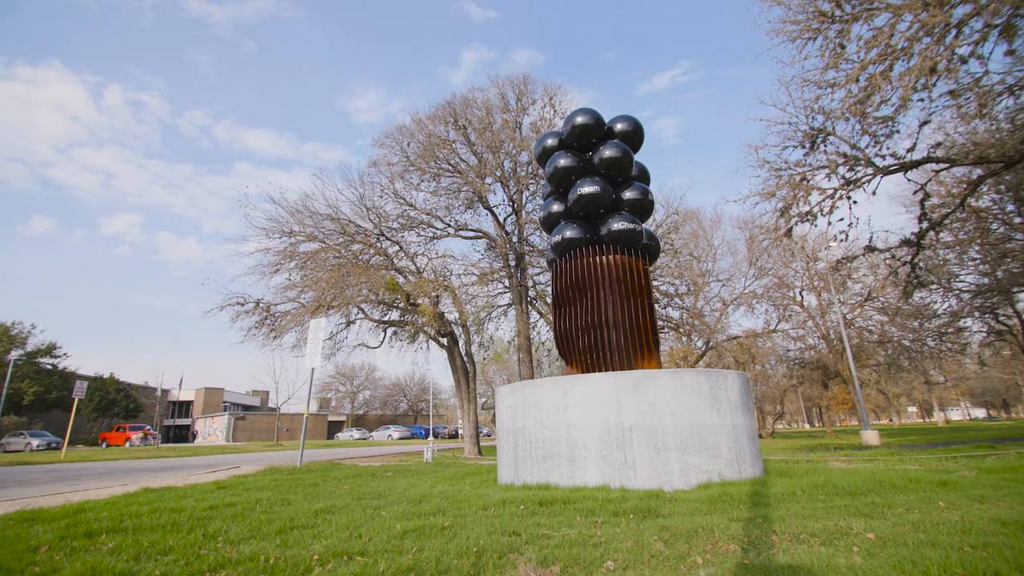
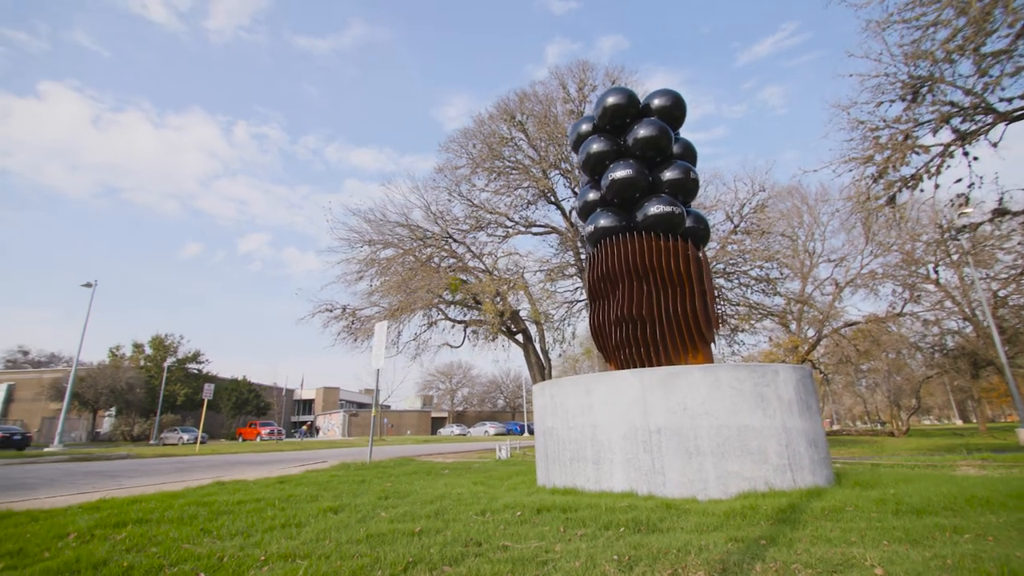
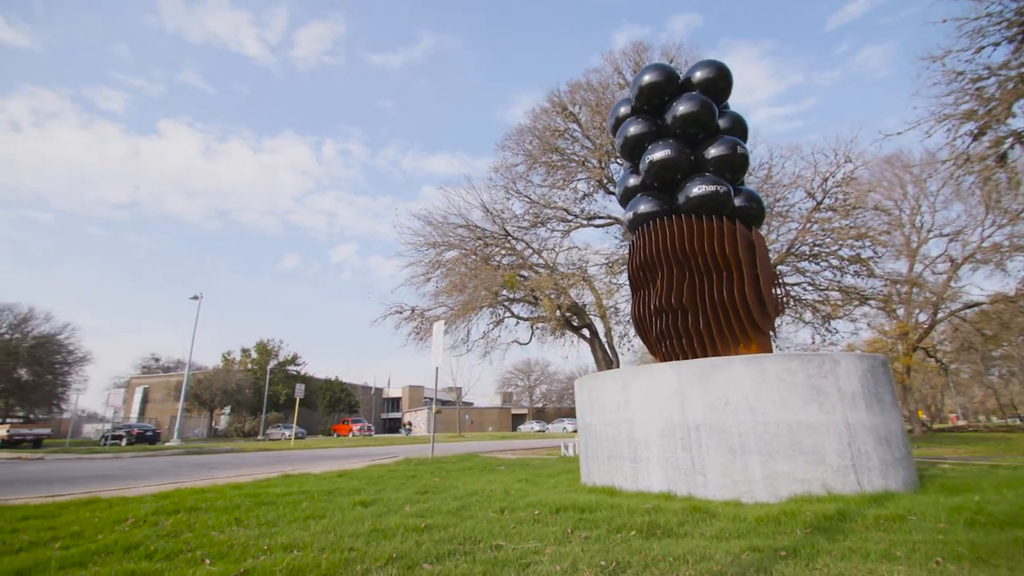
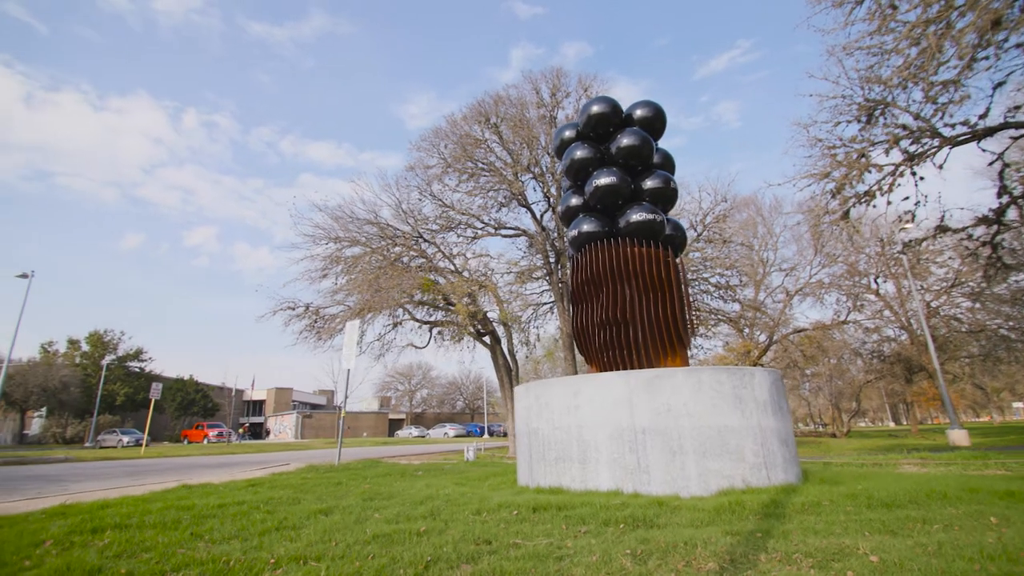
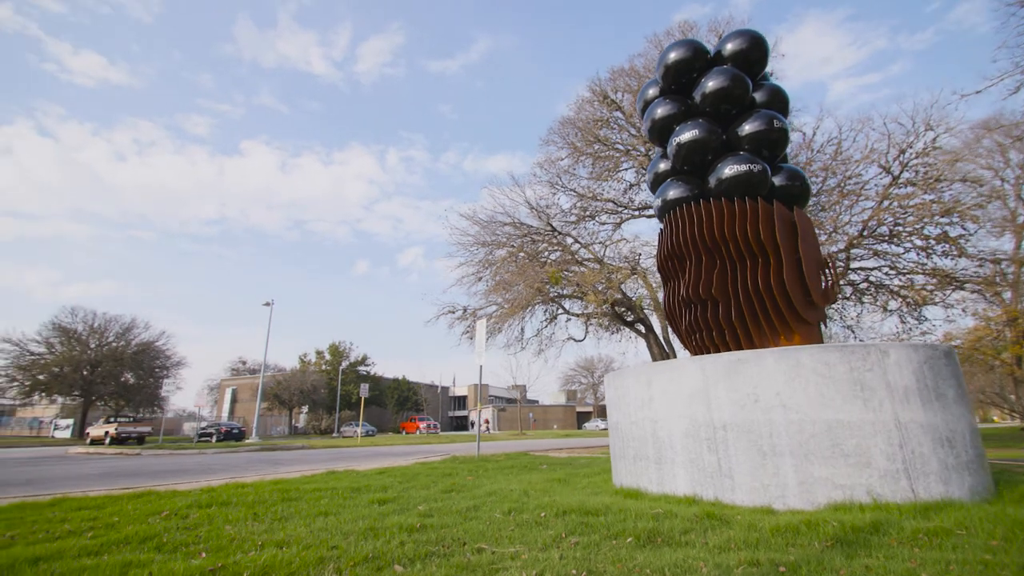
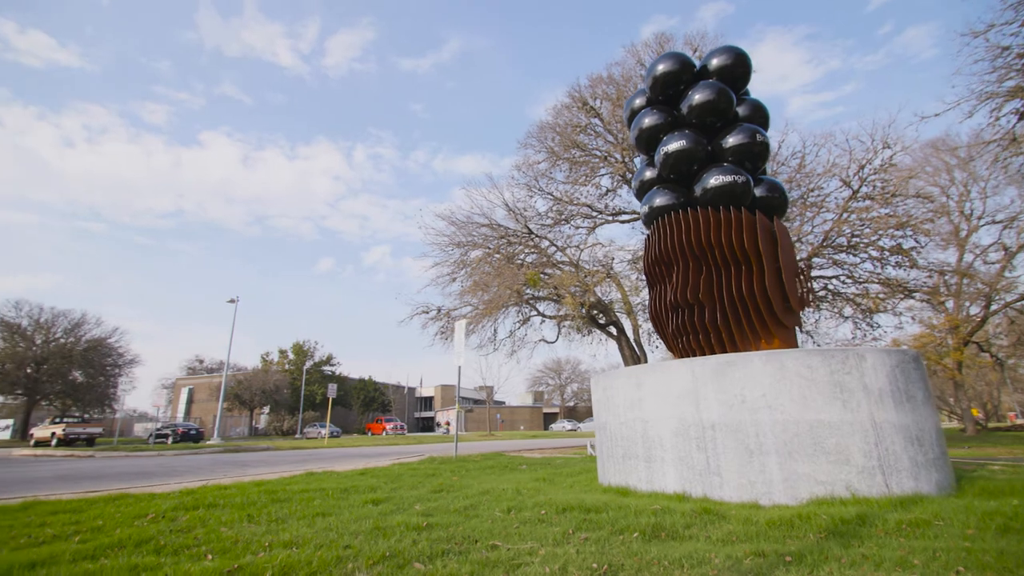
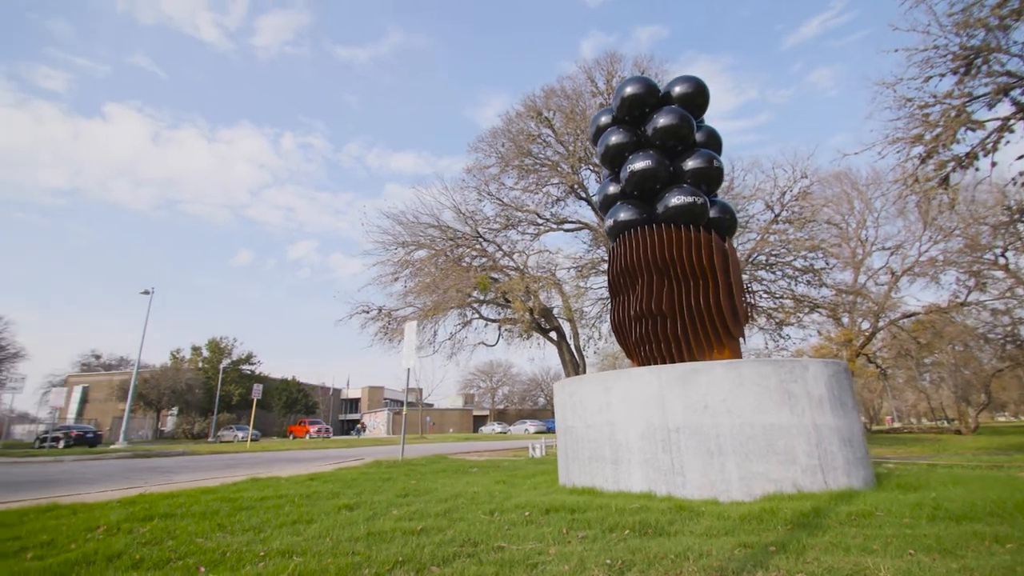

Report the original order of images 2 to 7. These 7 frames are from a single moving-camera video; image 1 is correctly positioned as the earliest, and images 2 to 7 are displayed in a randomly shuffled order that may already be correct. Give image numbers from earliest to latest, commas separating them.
4, 2, 7, 3, 6, 5
